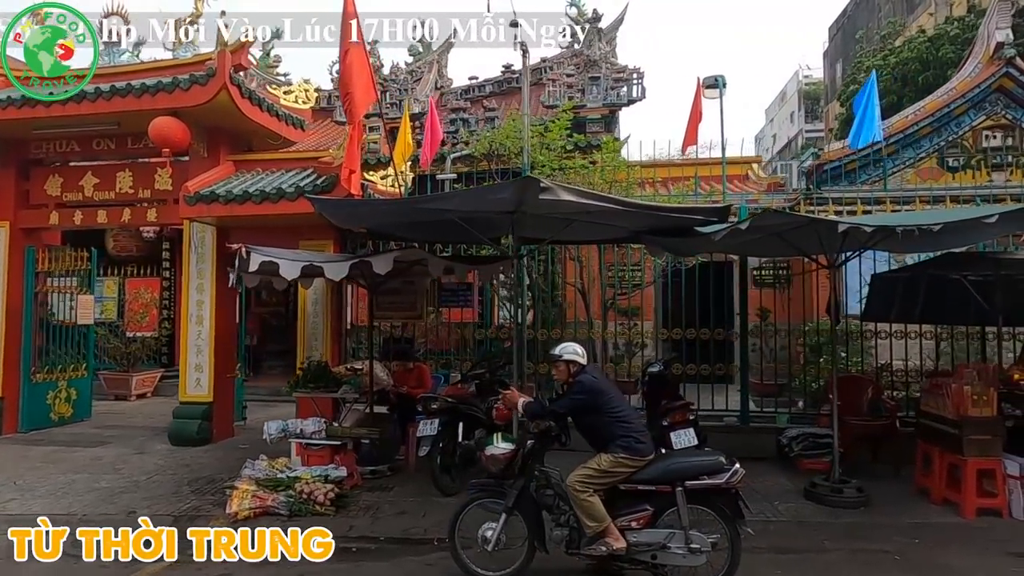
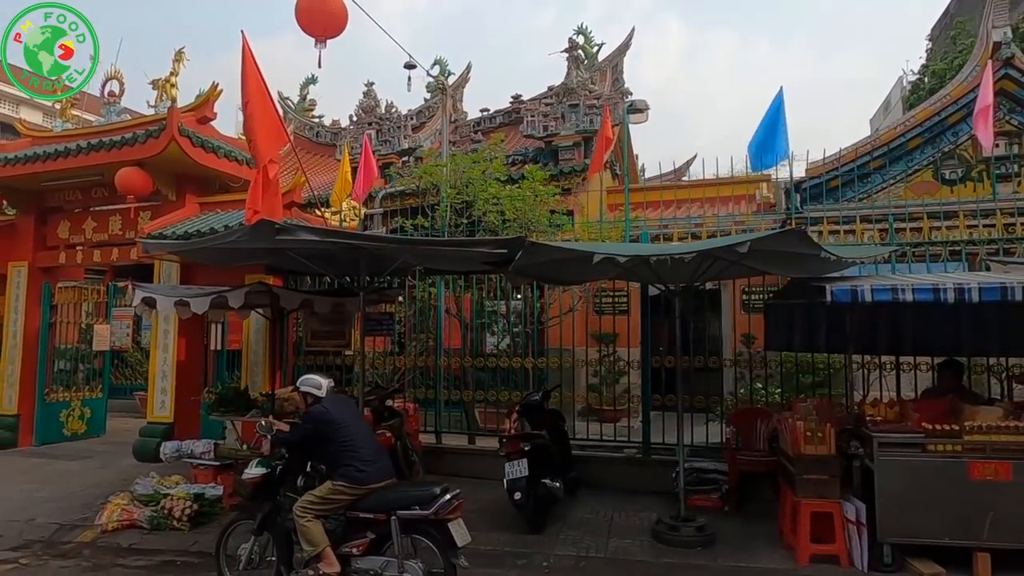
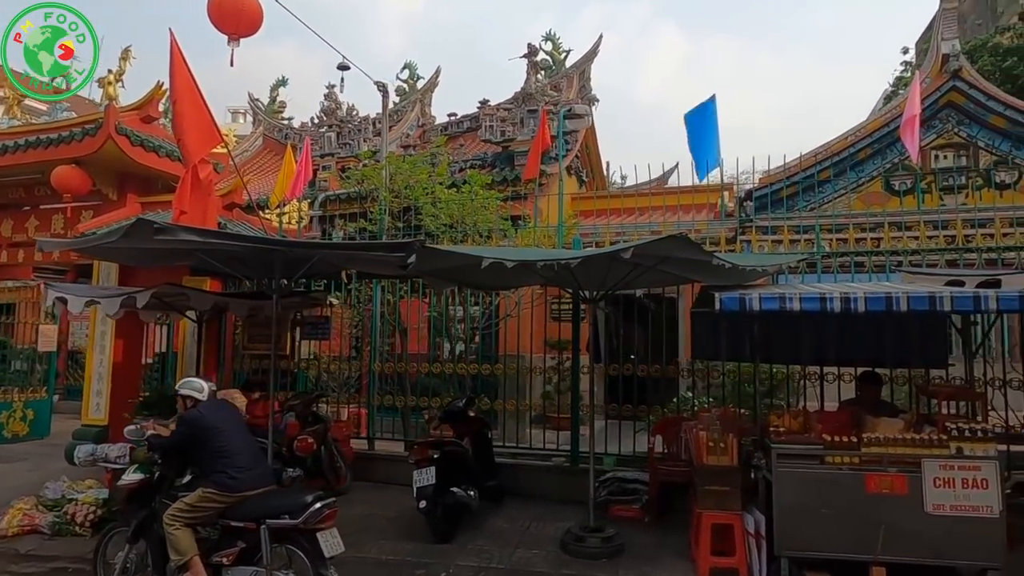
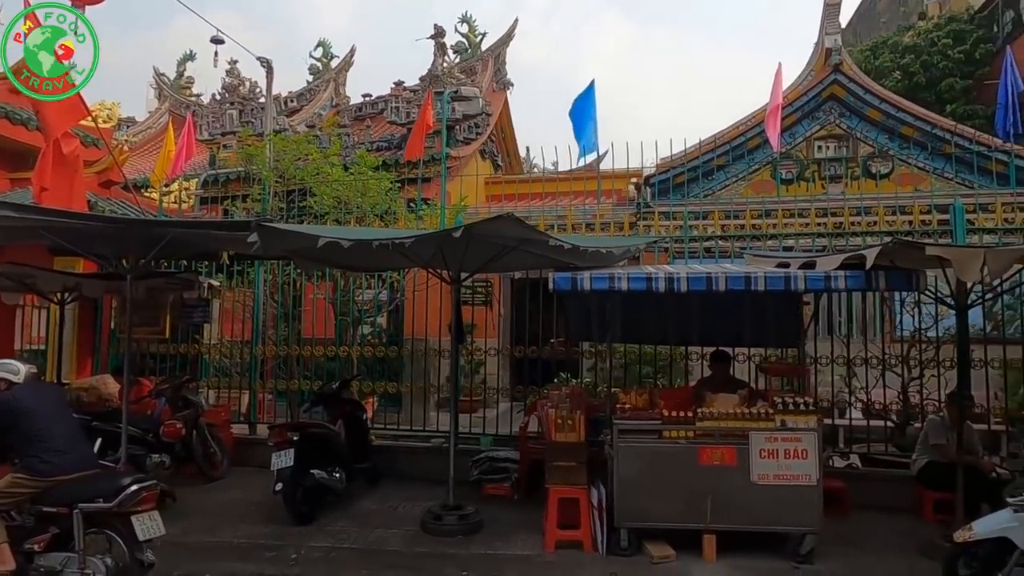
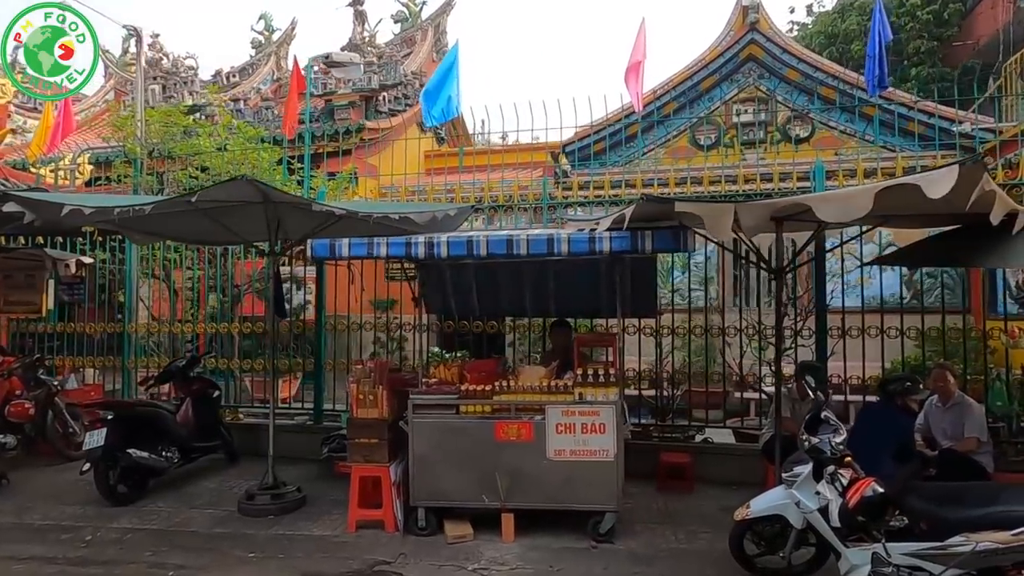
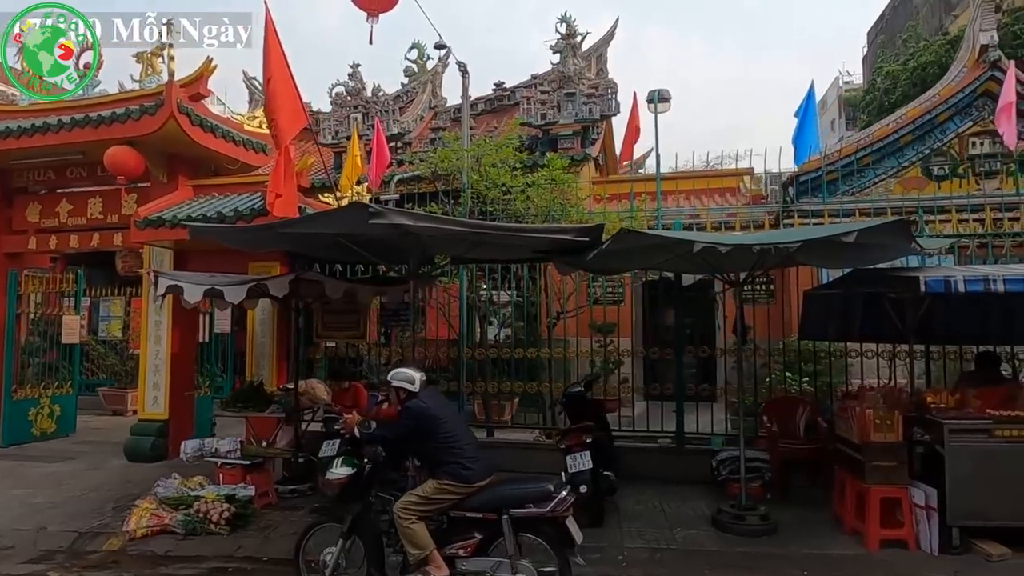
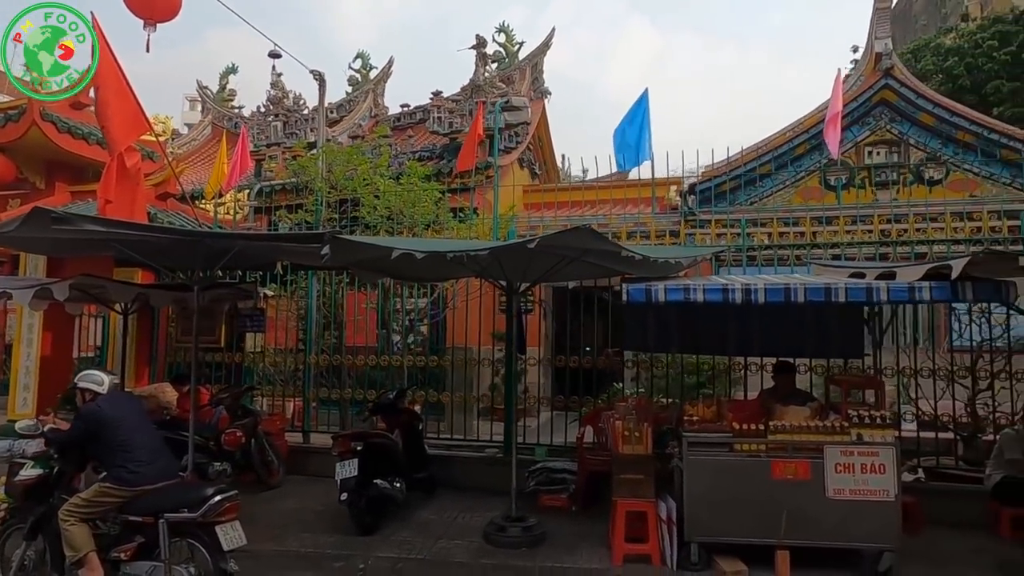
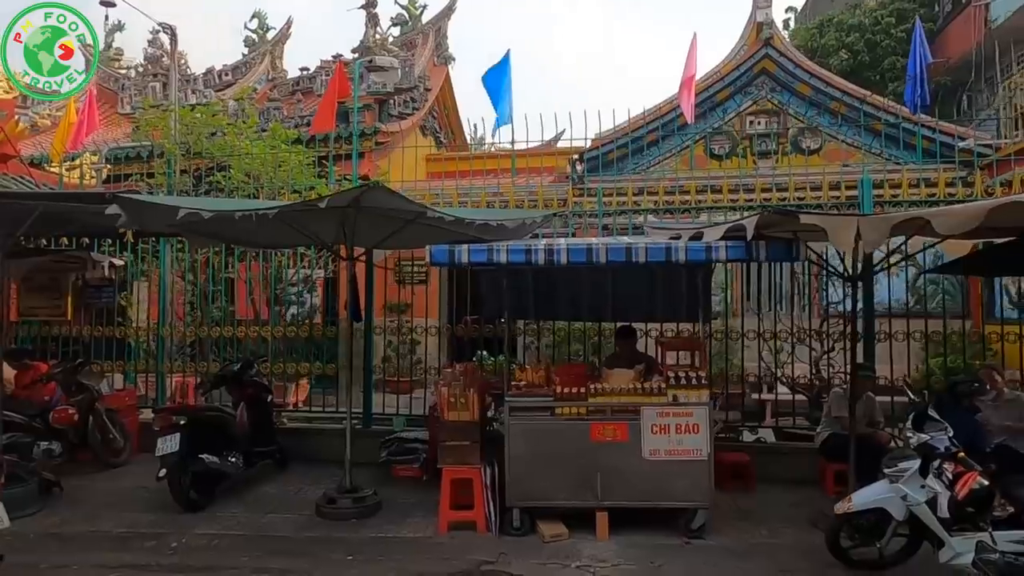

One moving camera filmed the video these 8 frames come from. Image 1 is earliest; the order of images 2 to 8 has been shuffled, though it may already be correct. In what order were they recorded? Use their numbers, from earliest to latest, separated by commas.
6, 2, 3, 7, 4, 8, 5
